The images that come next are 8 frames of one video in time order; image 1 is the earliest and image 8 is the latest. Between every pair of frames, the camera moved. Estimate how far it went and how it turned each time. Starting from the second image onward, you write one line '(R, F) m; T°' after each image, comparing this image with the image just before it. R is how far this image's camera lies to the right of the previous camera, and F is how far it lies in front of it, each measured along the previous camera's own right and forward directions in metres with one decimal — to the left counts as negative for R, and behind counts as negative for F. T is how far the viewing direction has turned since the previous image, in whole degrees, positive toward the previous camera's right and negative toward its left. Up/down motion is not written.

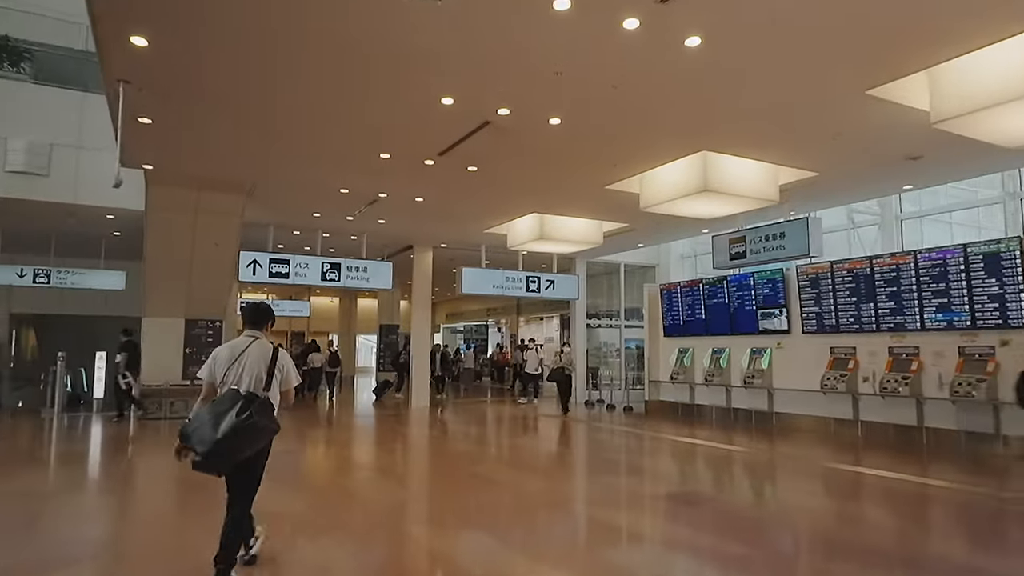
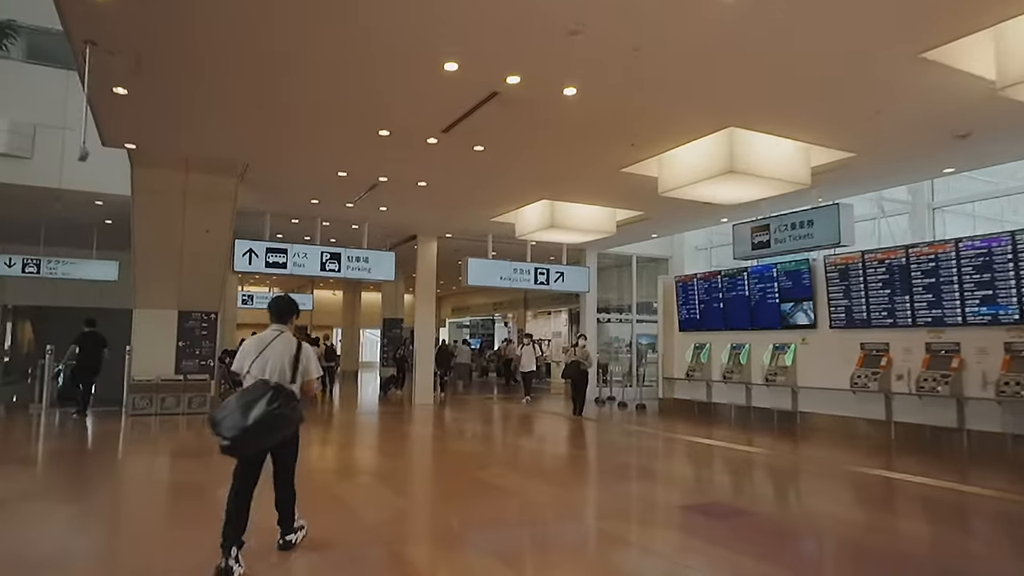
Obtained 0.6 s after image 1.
(0.0, +0.6) m; -1°
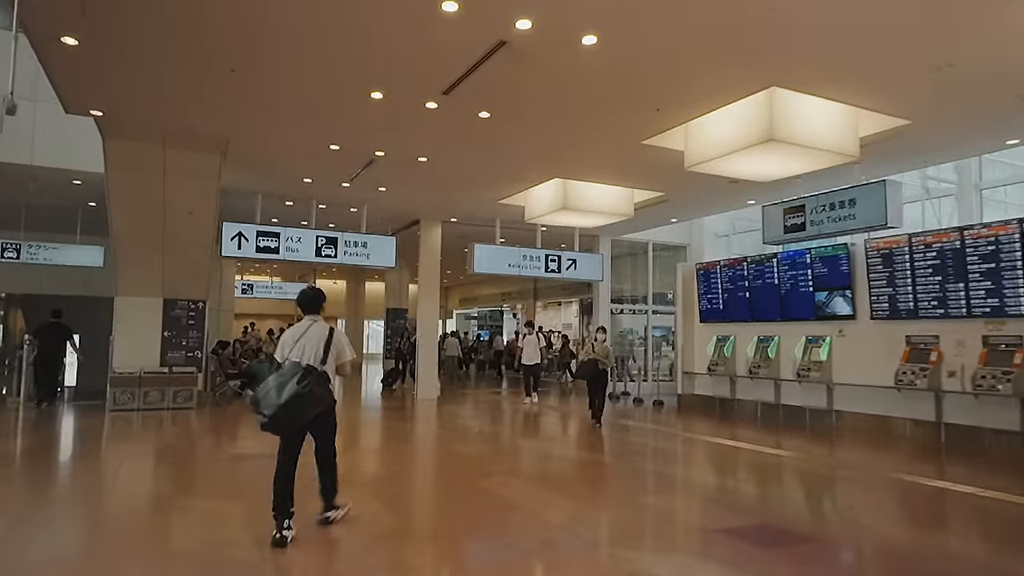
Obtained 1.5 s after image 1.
(0.0, +0.8) m; -1°
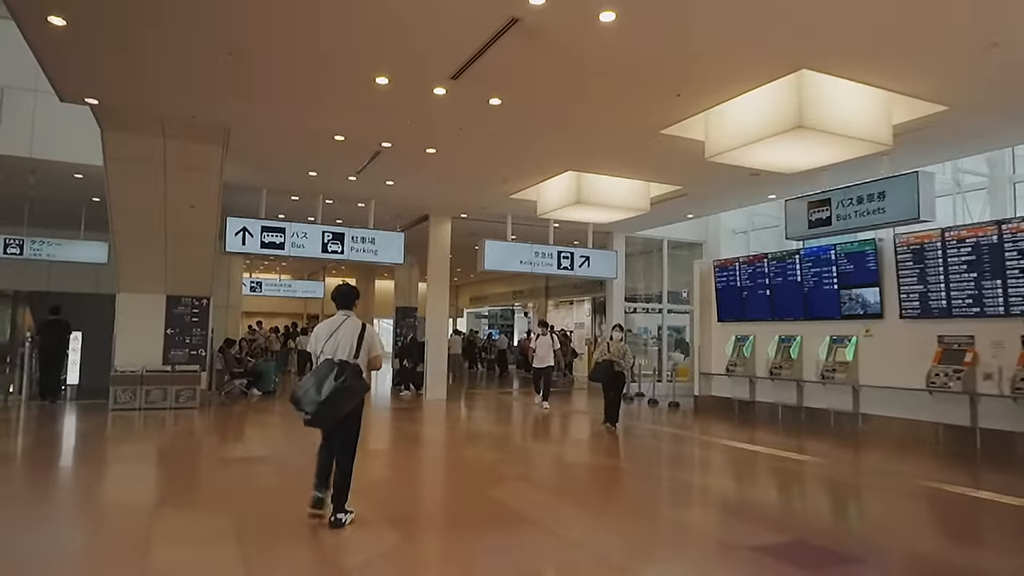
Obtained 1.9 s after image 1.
(0.0, +0.3) m; -1°
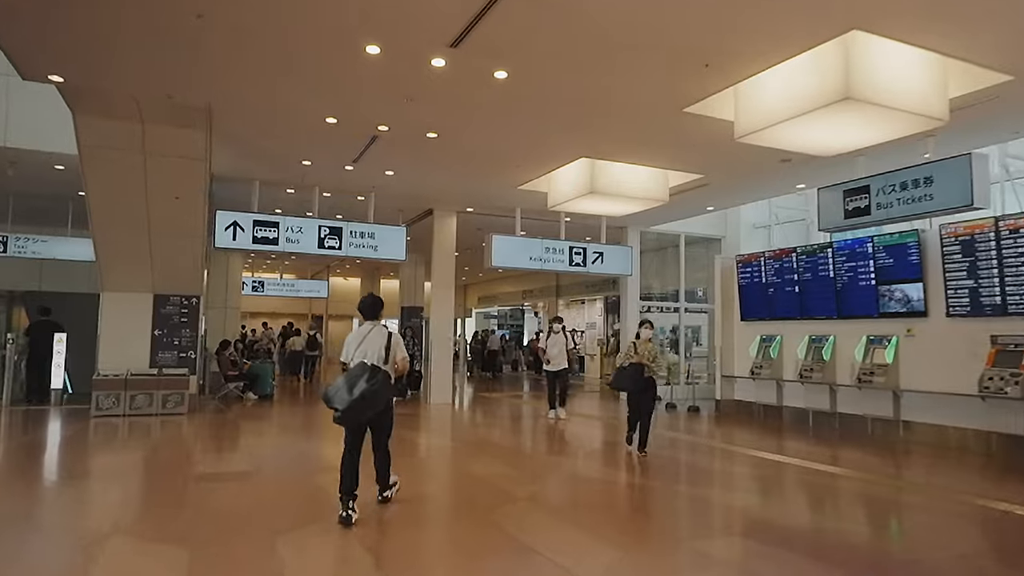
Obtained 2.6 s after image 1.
(0.0, +0.7) m; -1°
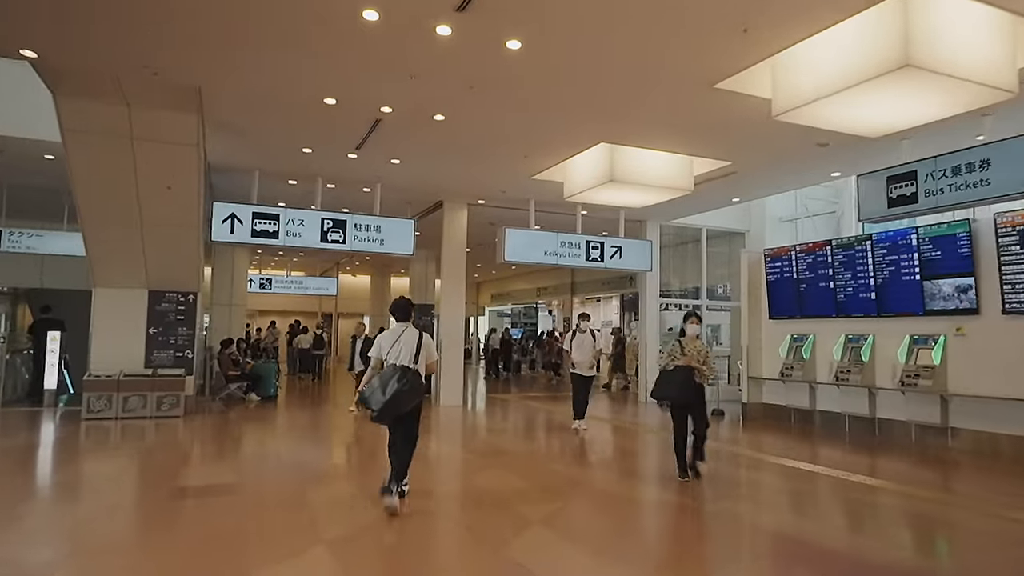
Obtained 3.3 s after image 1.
(0.0, +0.6) m; -1°
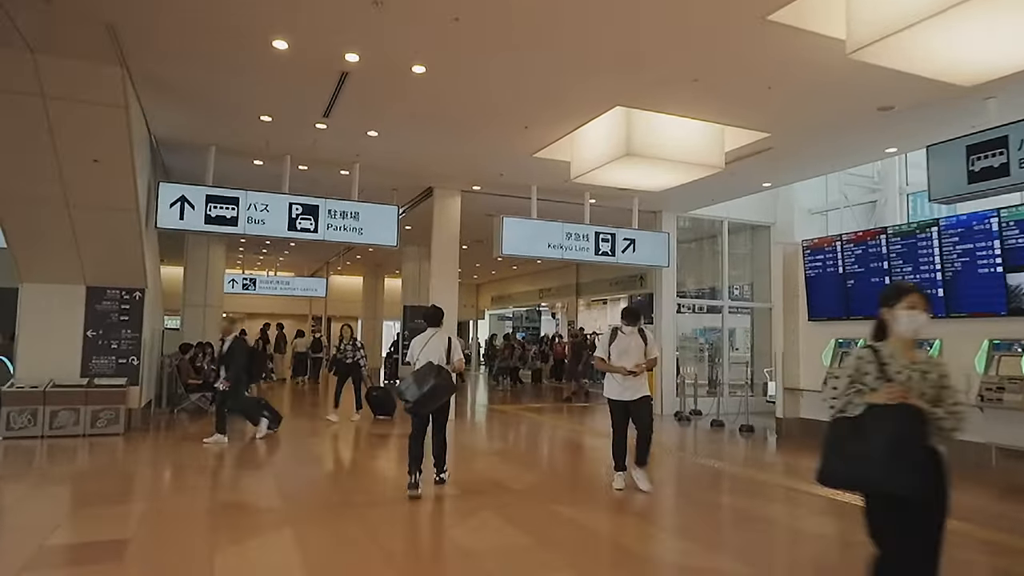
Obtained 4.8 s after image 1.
(0.0, +1.3) m; 0°
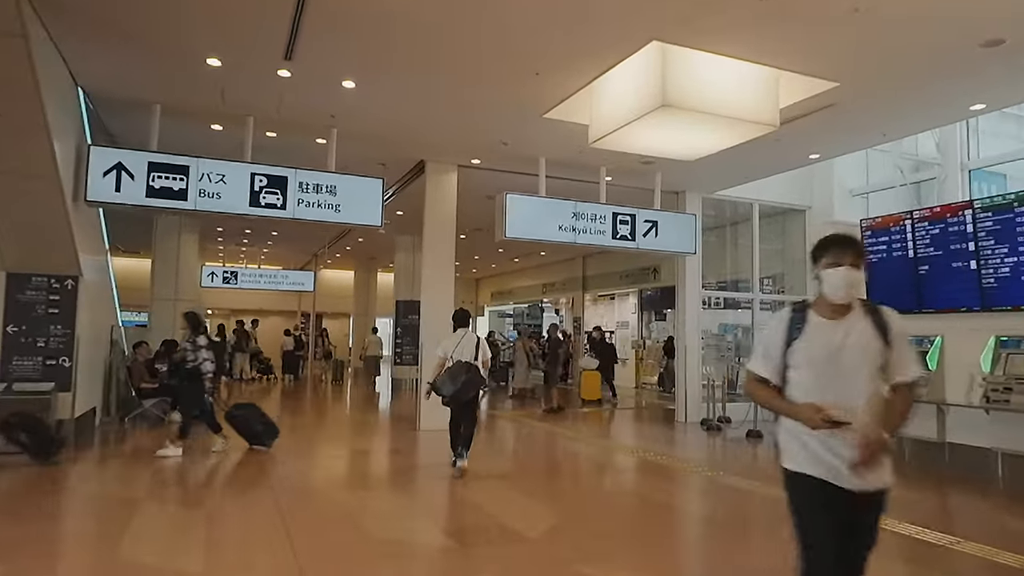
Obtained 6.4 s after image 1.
(-0.1, +1.3) m; 0°
